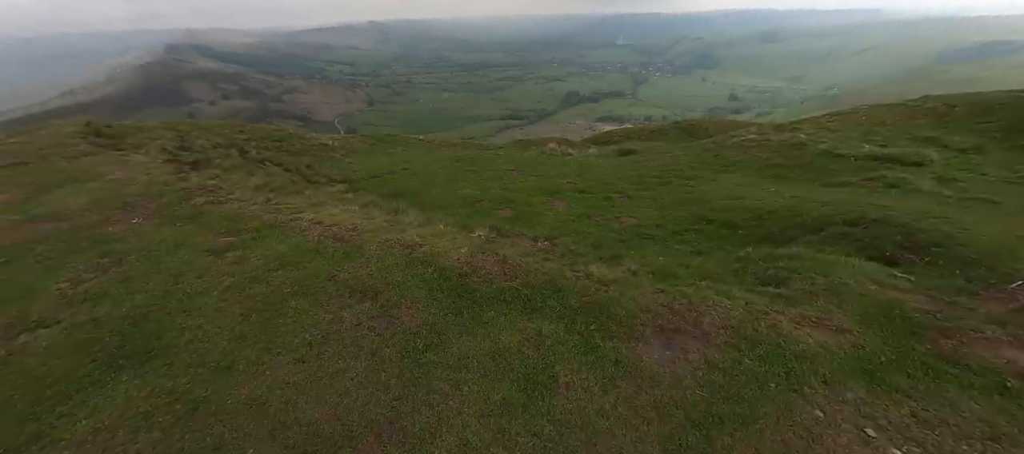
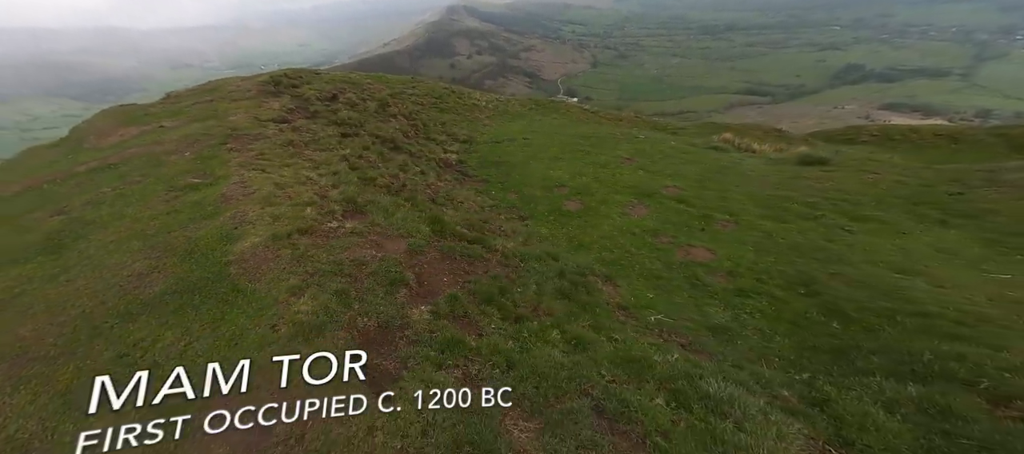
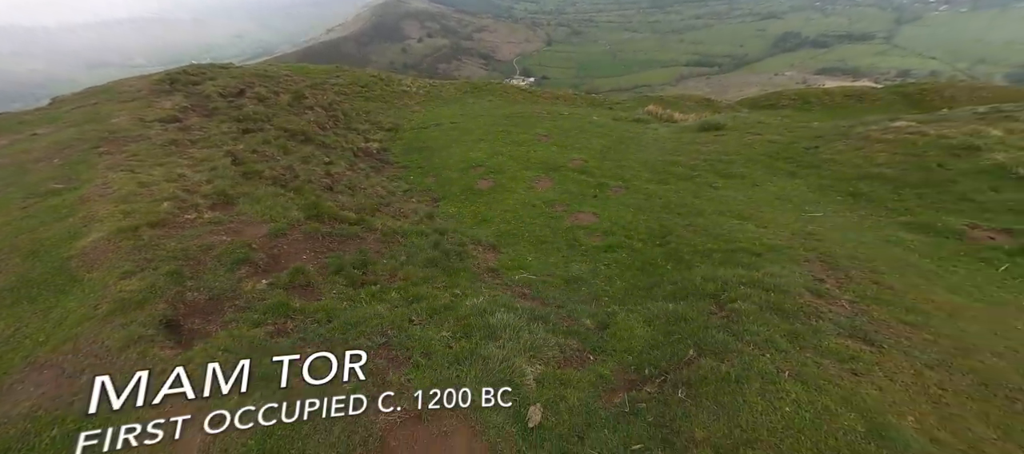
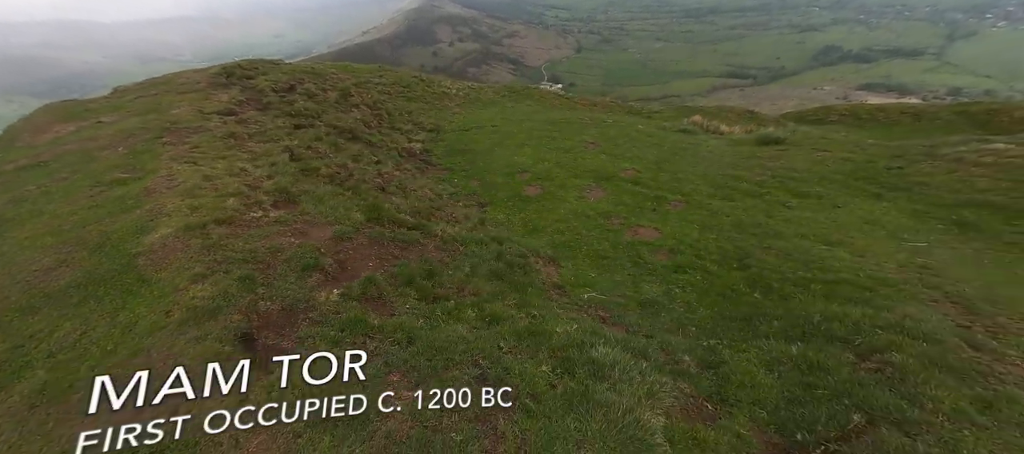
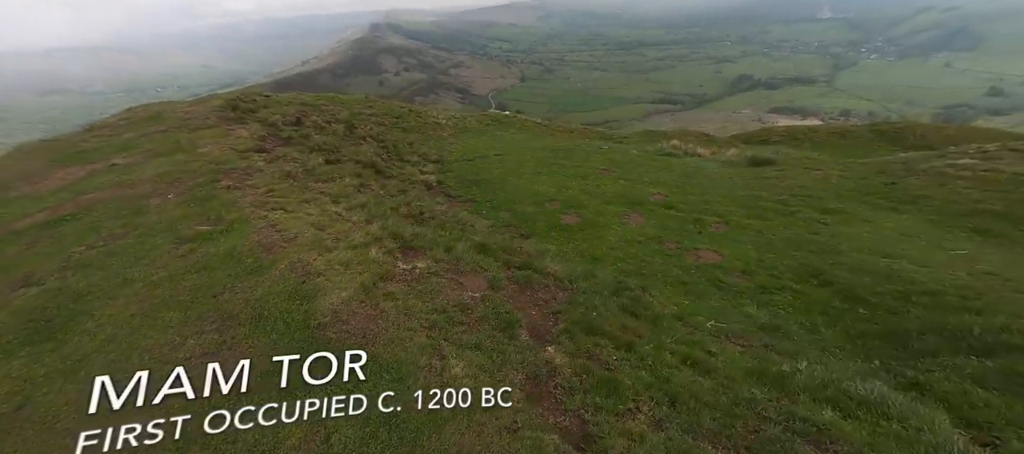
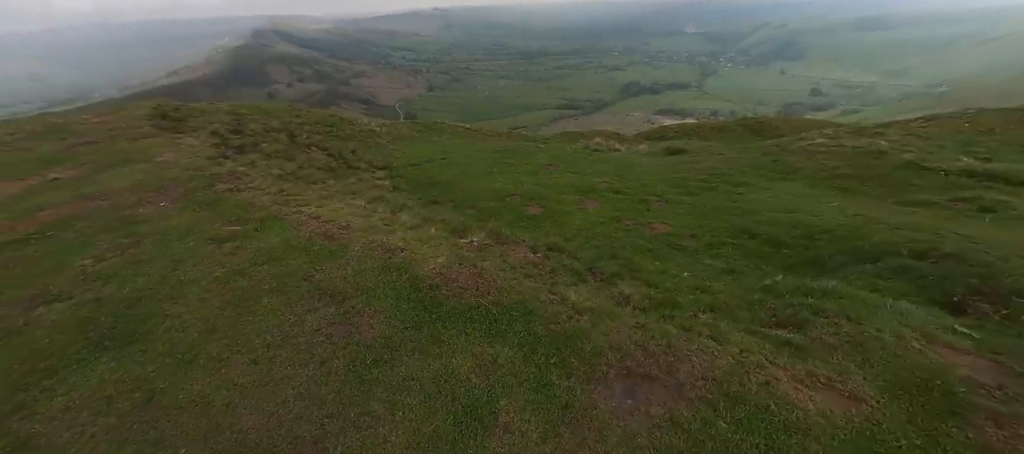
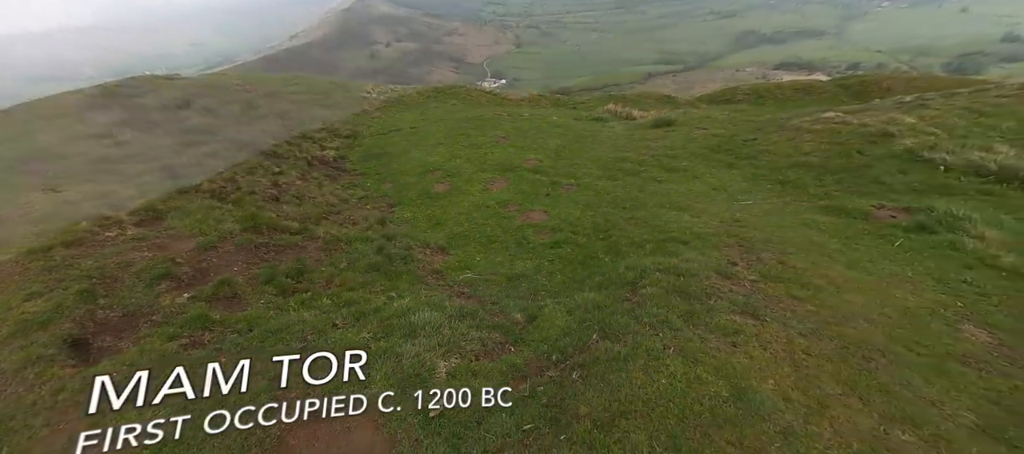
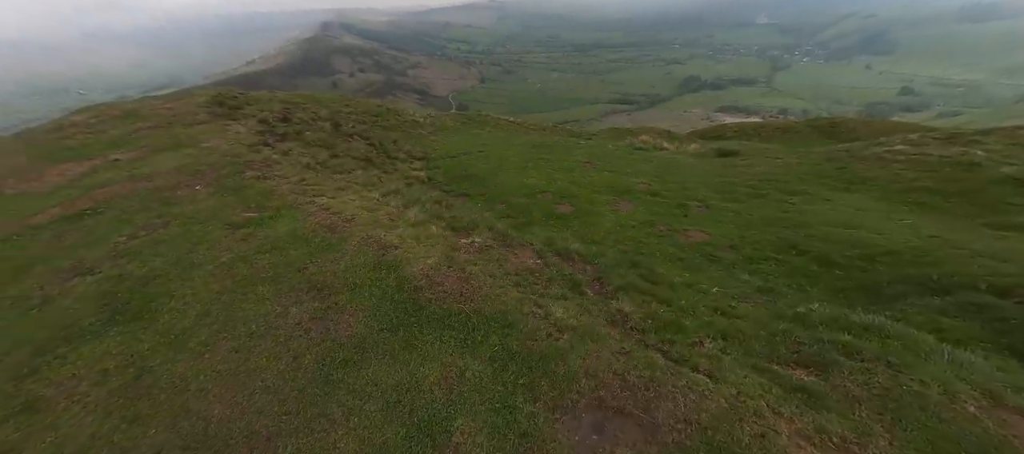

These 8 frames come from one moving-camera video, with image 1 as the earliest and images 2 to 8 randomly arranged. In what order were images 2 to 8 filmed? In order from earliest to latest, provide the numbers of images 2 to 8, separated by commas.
6, 8, 5, 2, 4, 3, 7
